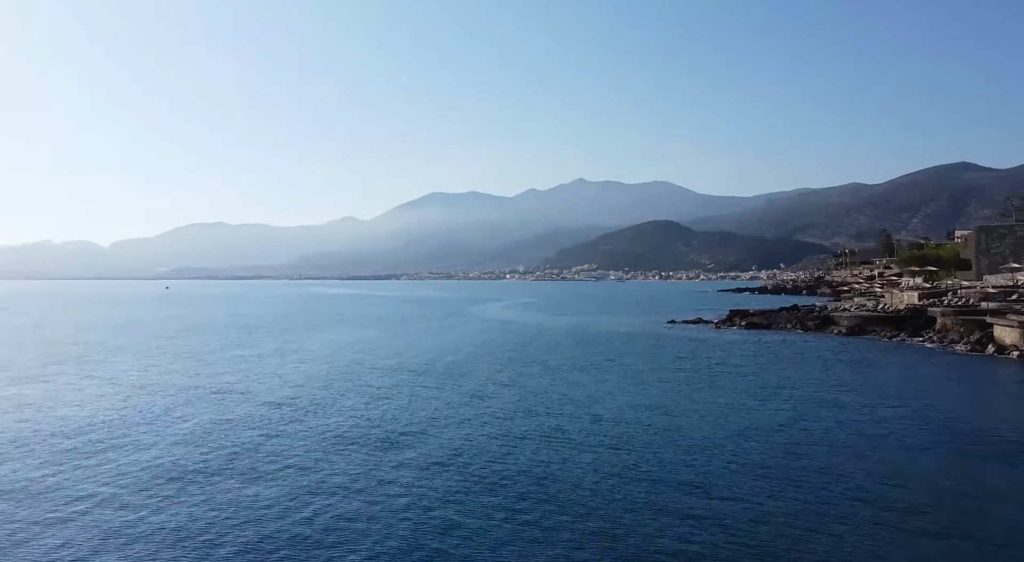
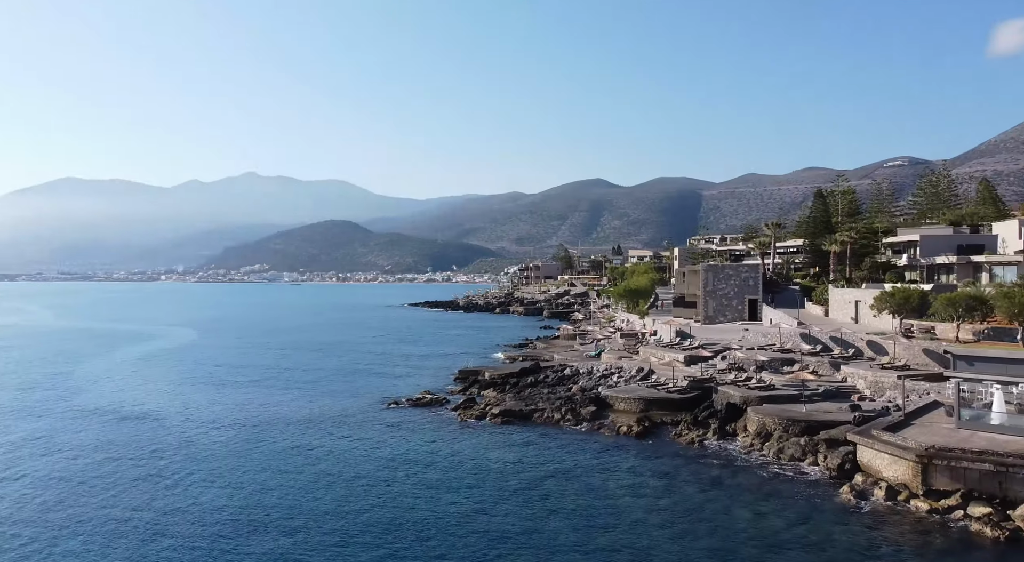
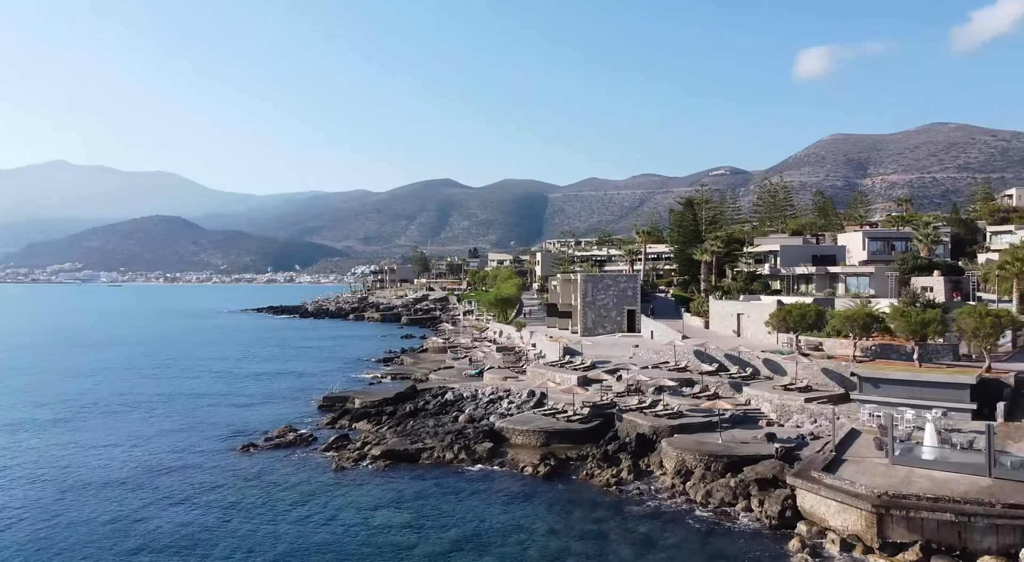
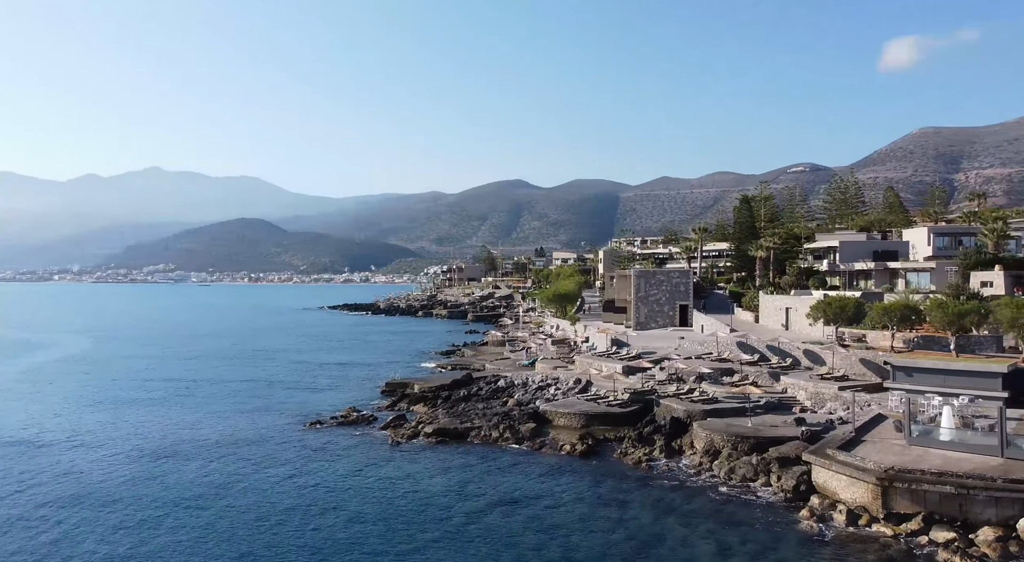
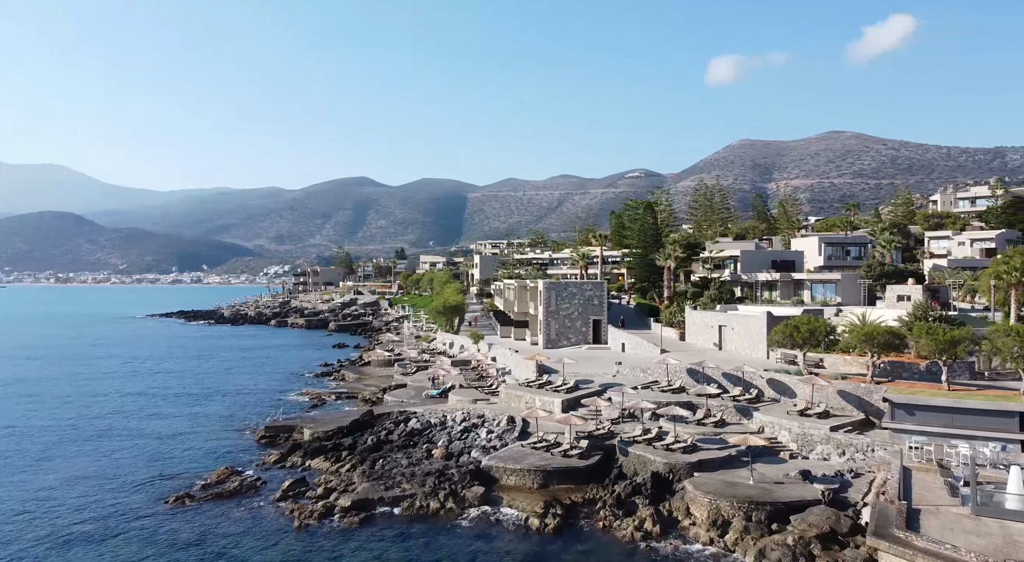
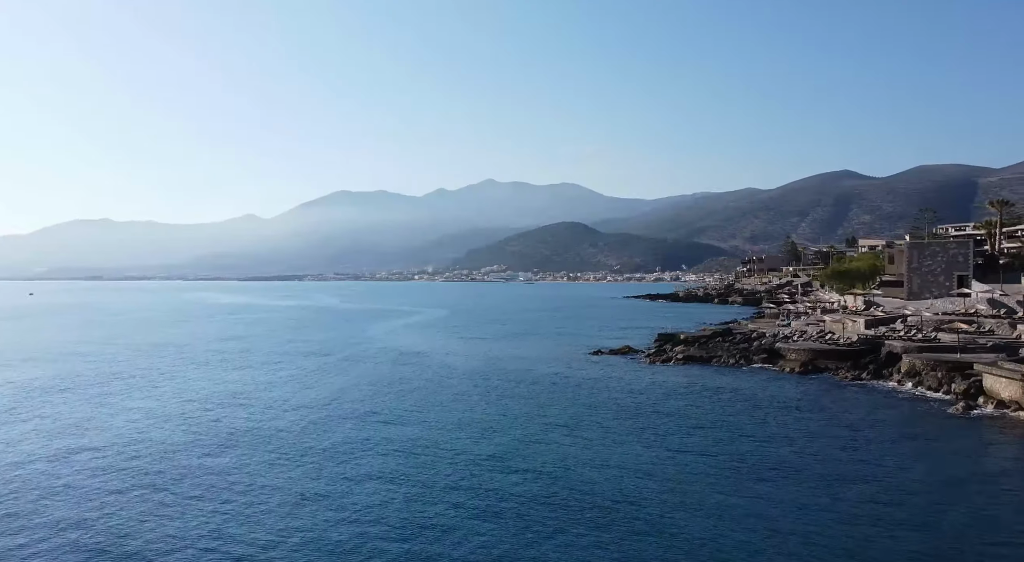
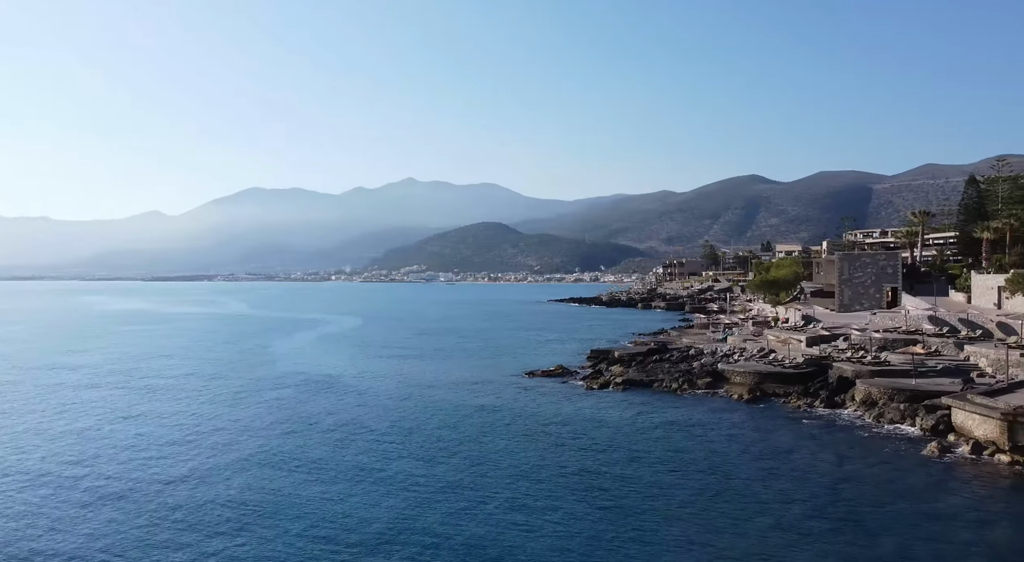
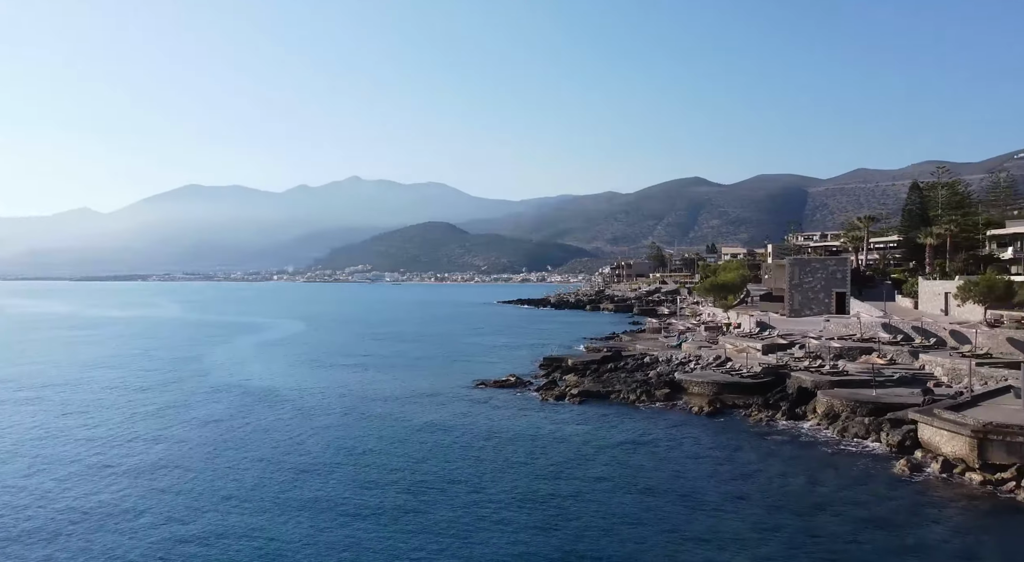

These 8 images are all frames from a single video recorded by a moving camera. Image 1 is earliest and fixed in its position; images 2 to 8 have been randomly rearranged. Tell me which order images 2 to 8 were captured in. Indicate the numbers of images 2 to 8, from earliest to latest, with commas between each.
6, 7, 8, 2, 4, 3, 5
